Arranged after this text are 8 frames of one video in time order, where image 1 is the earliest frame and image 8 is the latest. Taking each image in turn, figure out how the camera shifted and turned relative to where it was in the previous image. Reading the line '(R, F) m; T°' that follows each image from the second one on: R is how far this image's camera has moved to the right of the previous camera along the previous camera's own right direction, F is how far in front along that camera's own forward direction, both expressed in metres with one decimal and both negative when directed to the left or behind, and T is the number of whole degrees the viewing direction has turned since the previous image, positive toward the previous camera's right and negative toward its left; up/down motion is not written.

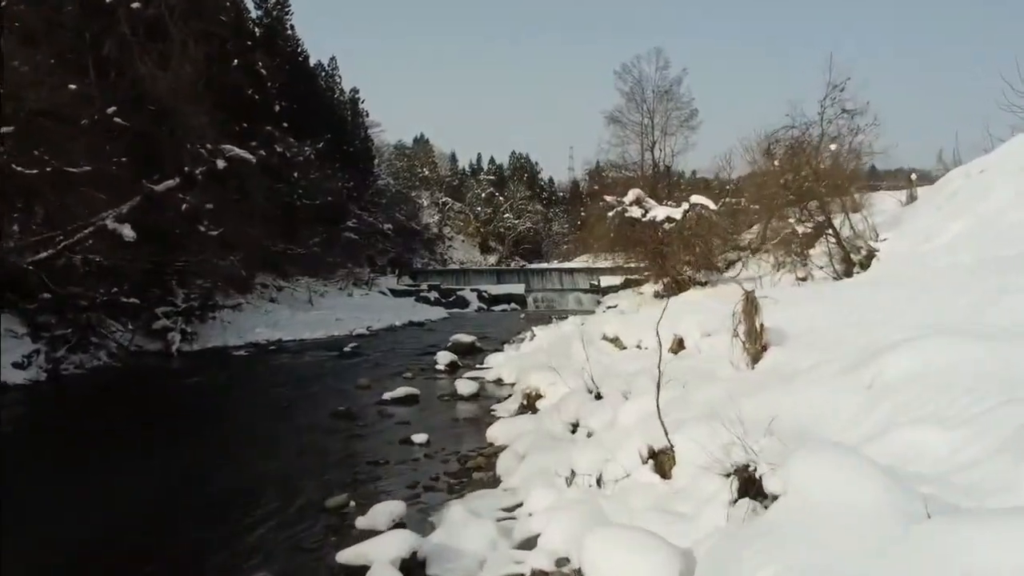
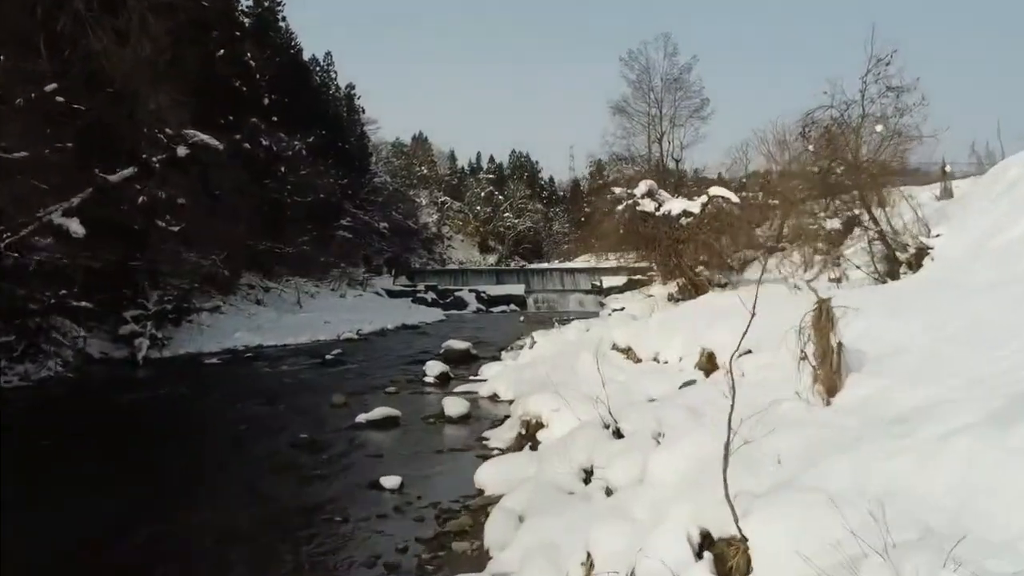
(0.0, +1.7) m; 0°
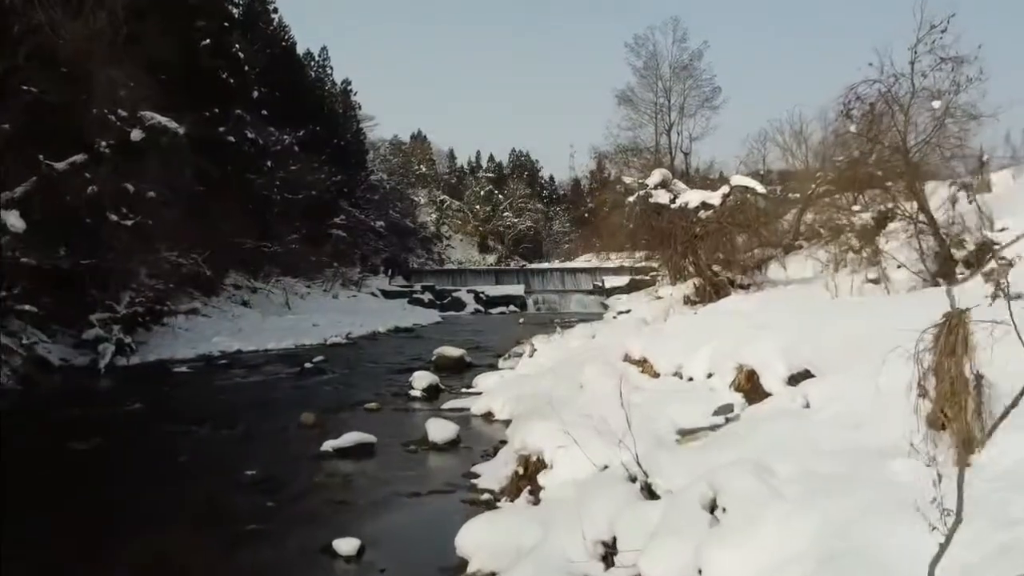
(0.0, +1.6) m; 0°
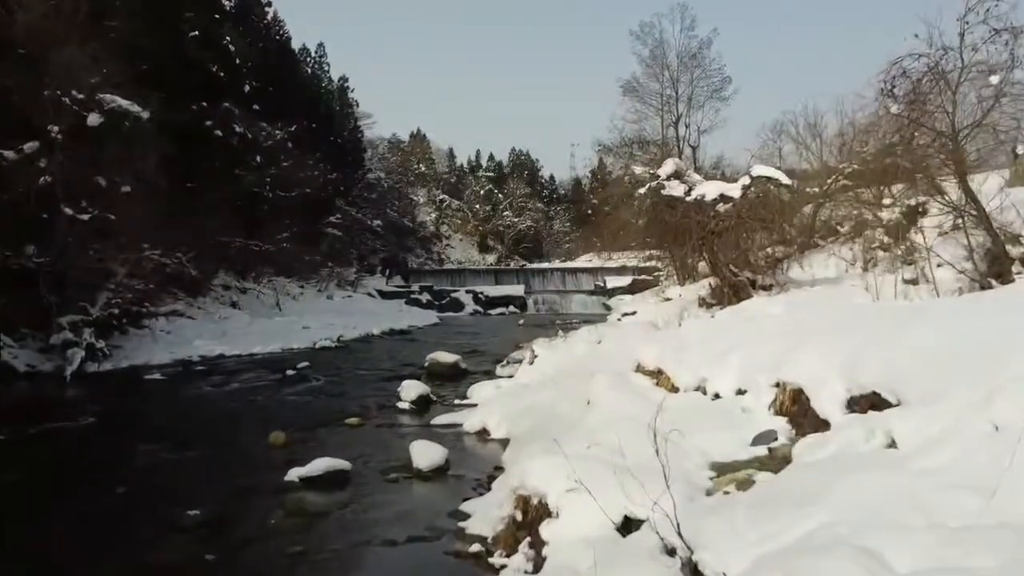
(0.0, +1.2) m; 0°
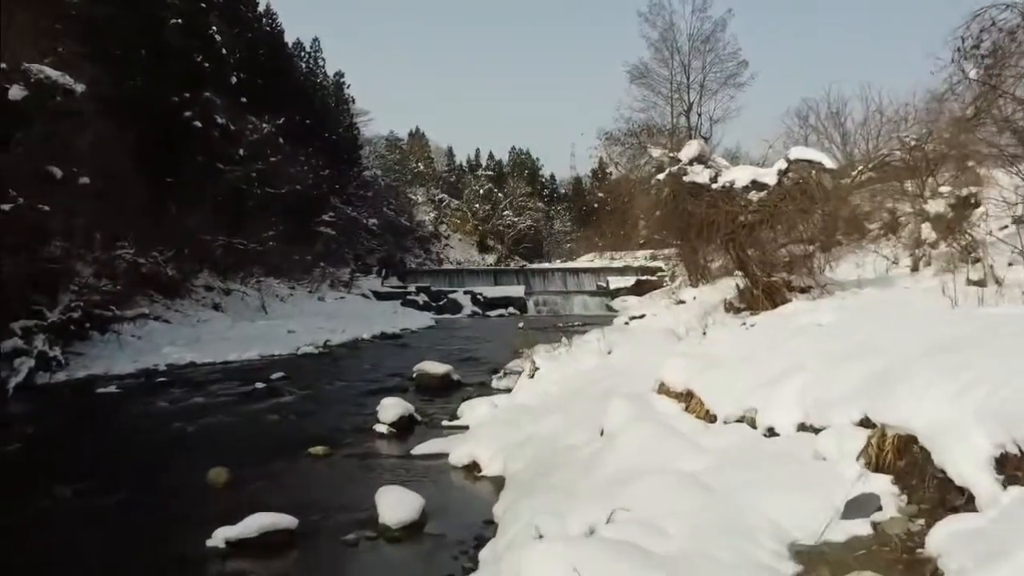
(0.0, +1.7) m; 0°
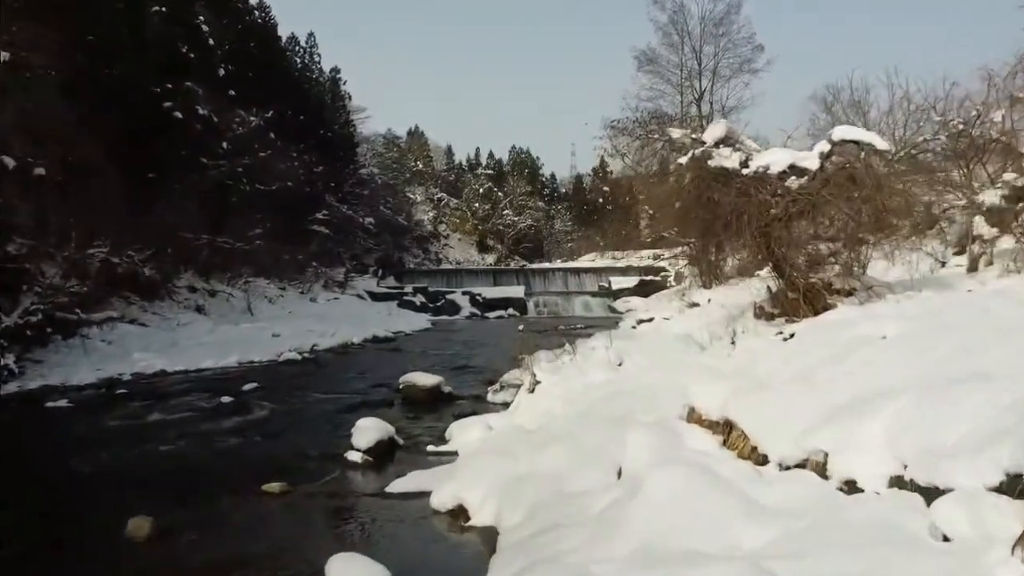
(0.0, +1.5) m; 0°
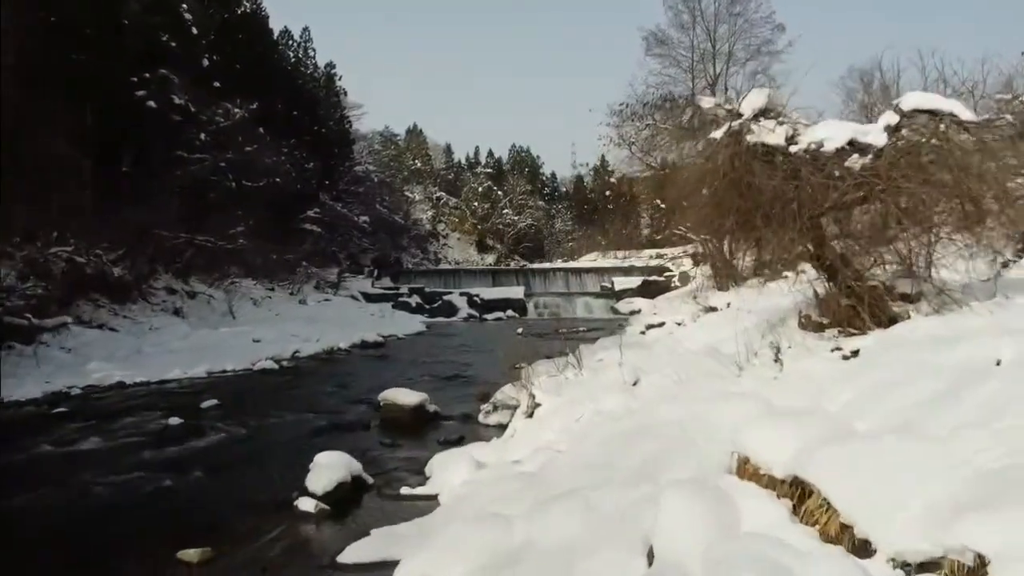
(0.0, +1.6) m; 0°
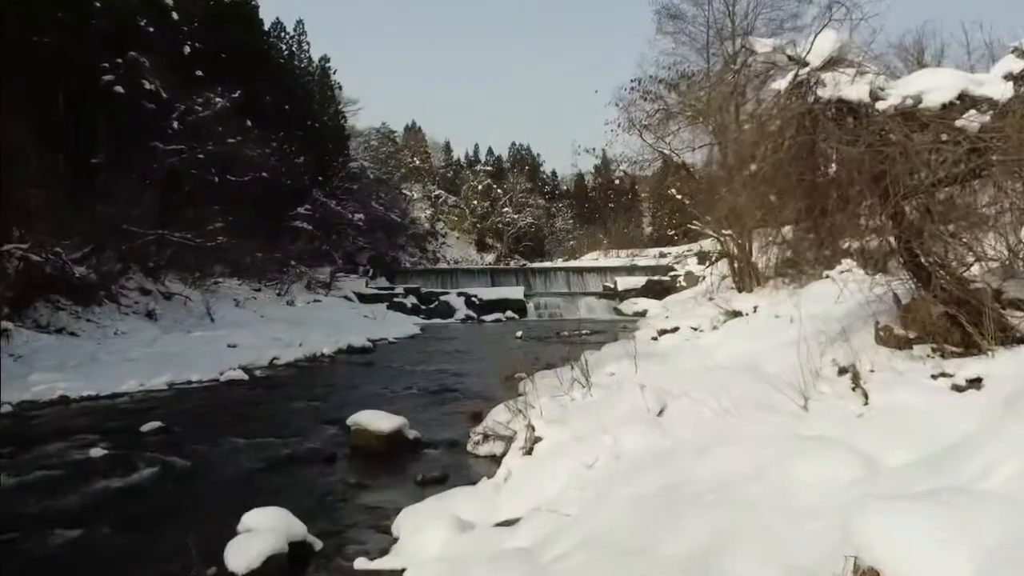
(0.0, +1.8) m; 0°
